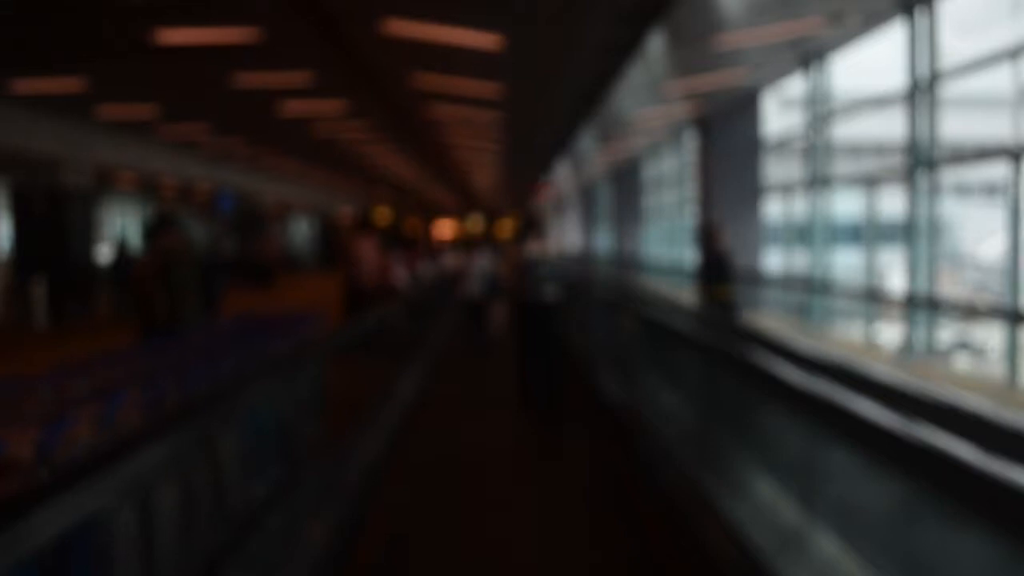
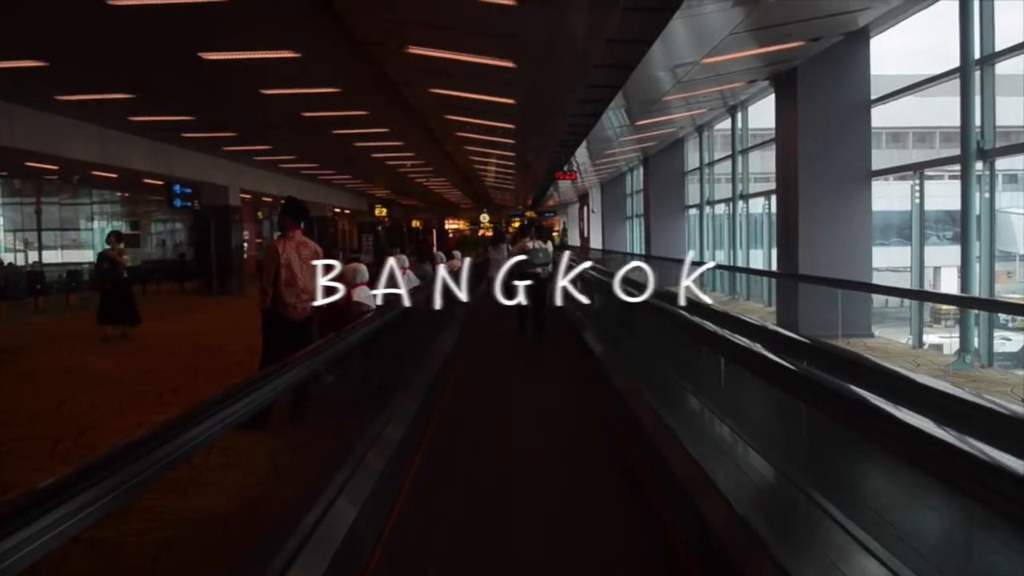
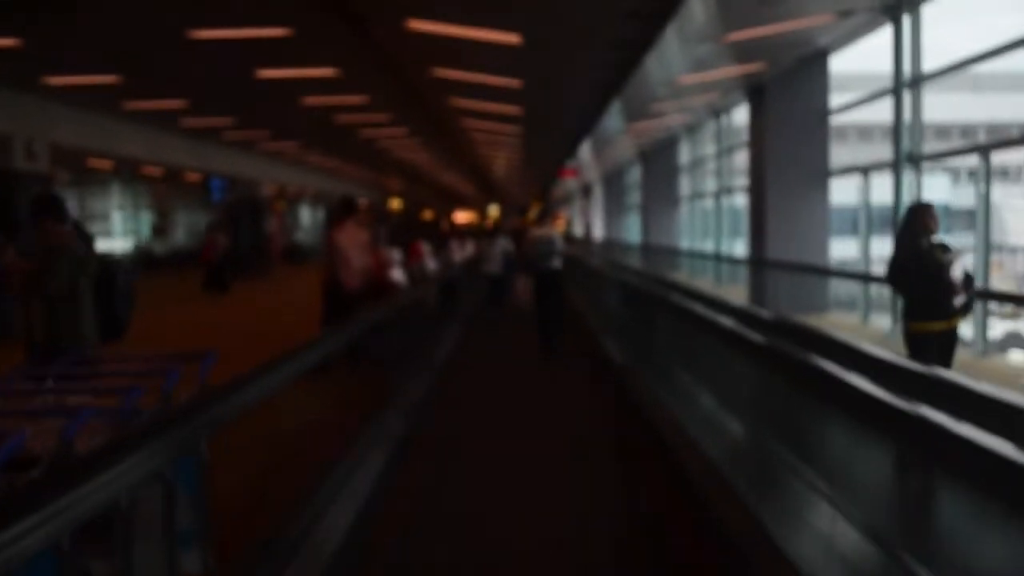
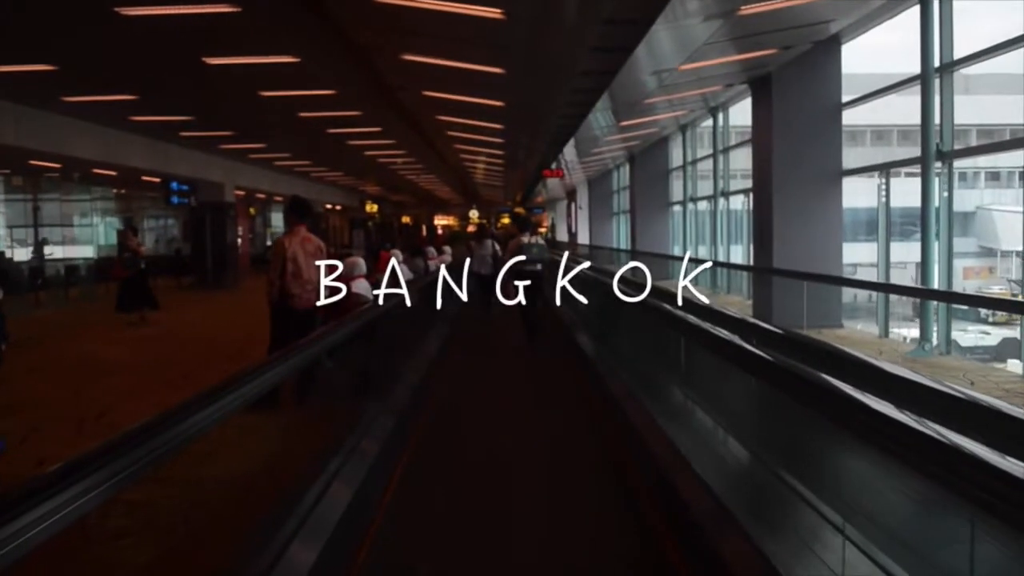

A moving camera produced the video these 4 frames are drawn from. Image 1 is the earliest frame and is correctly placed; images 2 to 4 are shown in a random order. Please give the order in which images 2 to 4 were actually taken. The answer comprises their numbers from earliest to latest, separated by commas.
3, 4, 2
